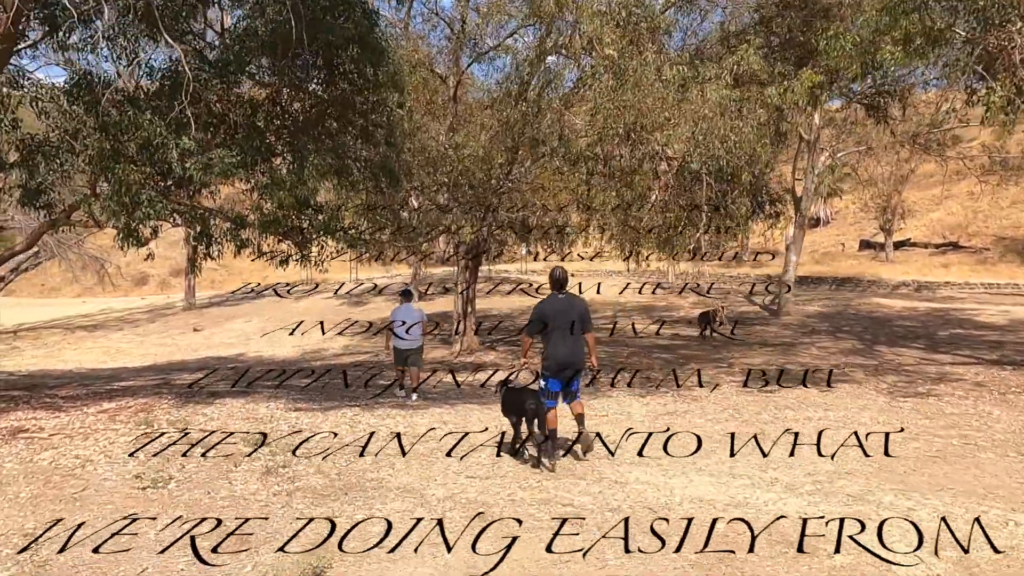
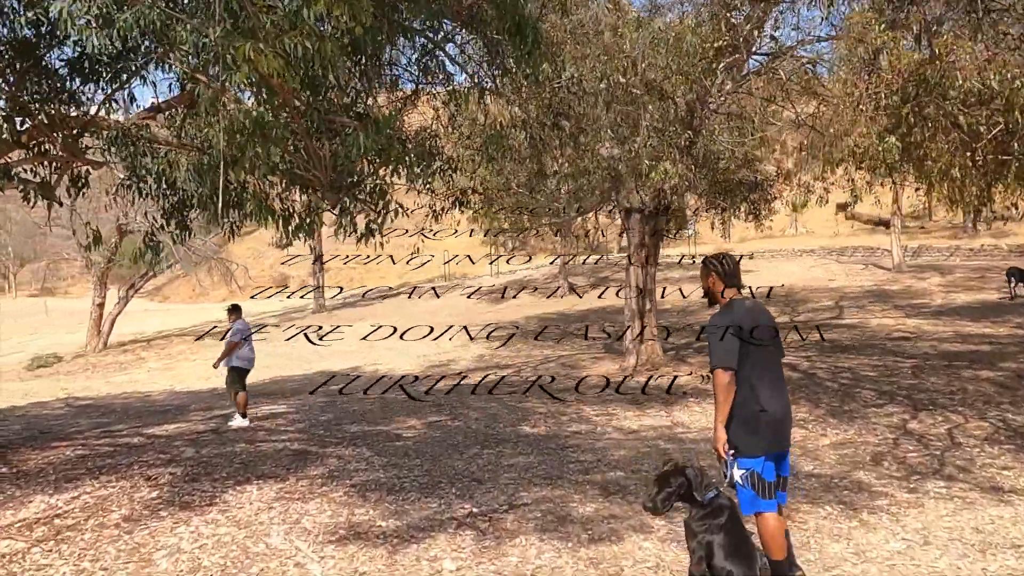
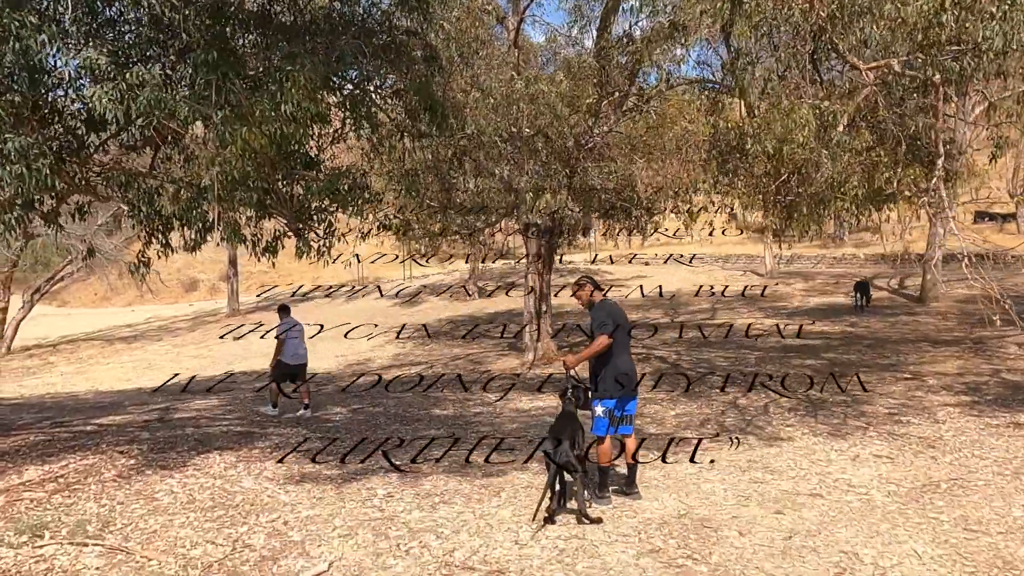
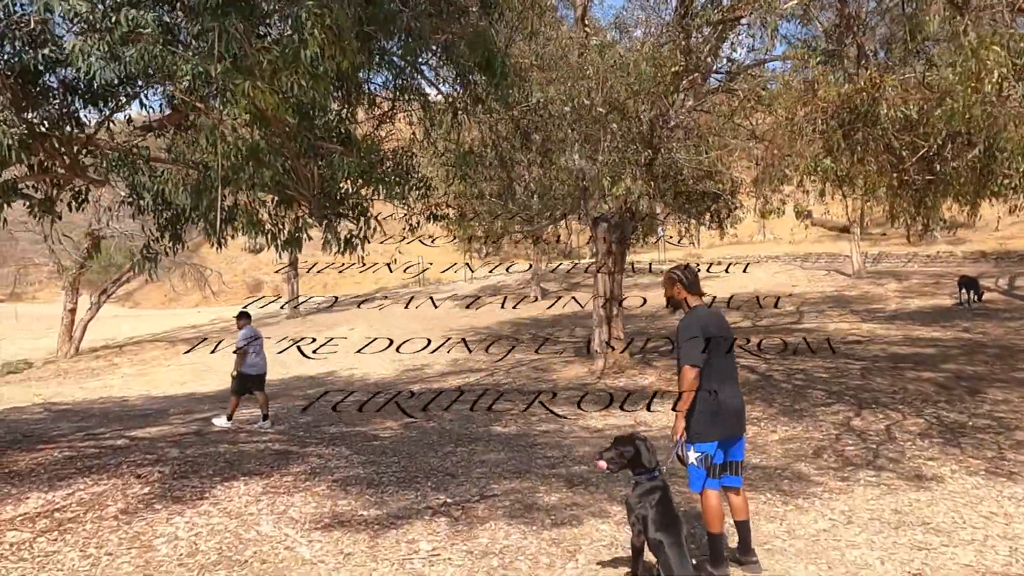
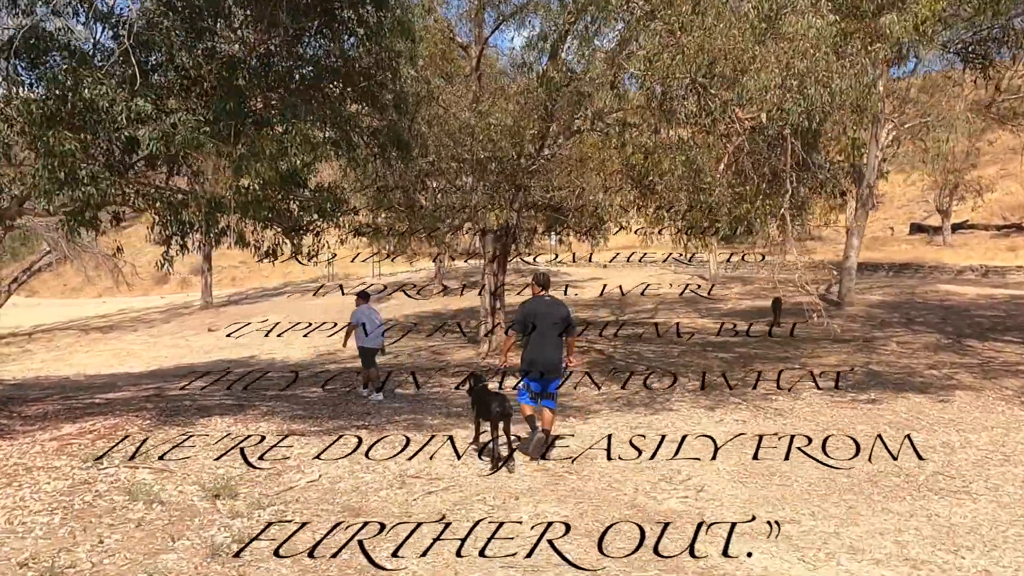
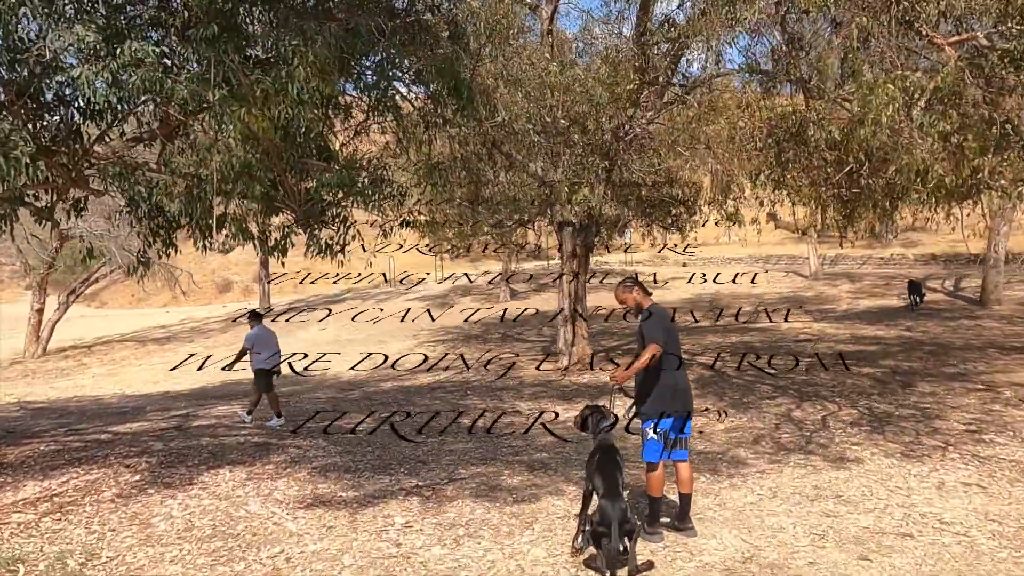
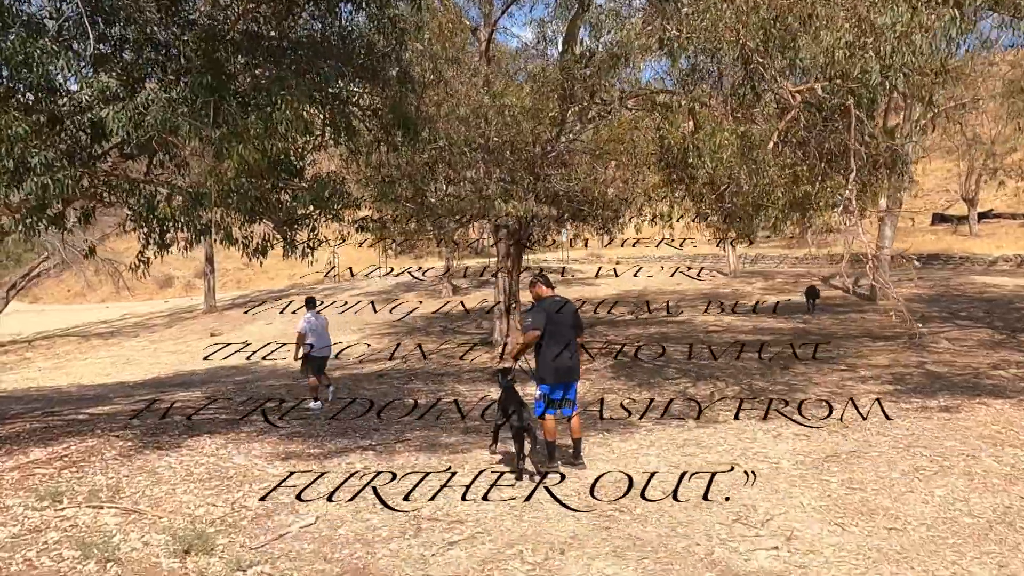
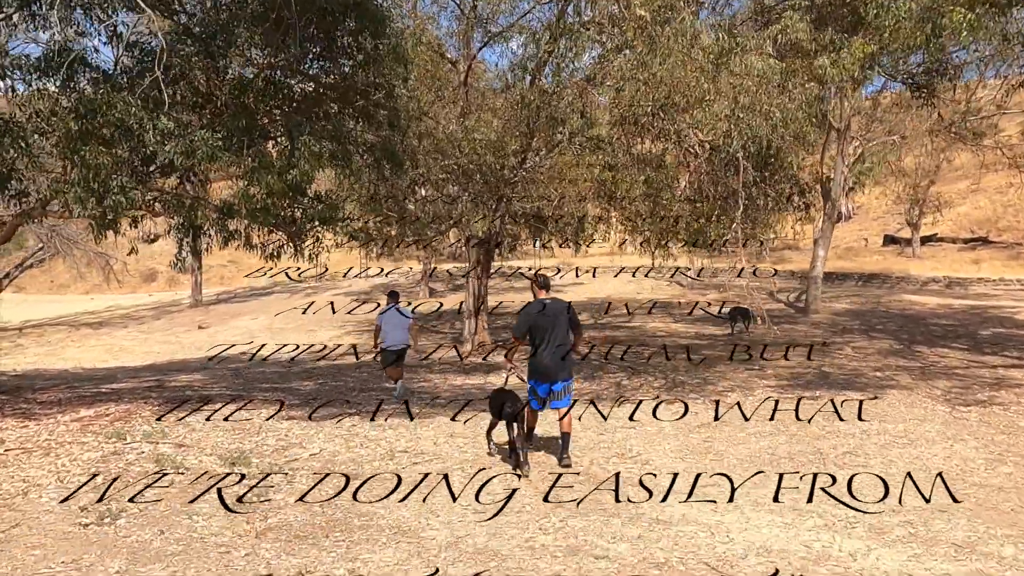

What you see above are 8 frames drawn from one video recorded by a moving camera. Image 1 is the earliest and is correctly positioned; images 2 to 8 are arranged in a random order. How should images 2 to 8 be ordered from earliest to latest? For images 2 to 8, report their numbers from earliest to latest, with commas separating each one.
8, 5, 7, 3, 6, 4, 2
